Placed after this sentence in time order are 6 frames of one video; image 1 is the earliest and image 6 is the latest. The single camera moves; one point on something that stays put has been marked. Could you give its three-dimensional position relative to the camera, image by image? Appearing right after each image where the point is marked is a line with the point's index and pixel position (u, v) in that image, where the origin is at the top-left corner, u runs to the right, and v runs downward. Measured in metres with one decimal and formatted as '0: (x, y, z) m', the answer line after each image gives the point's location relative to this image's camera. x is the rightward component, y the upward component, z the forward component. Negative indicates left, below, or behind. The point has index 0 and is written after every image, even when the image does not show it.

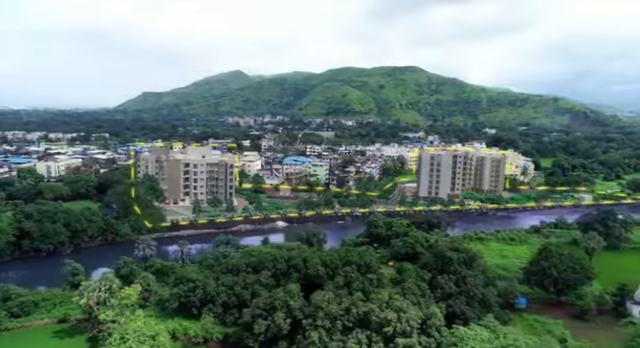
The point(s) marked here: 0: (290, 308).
0: (-1.1, -5.8, +19.0) m
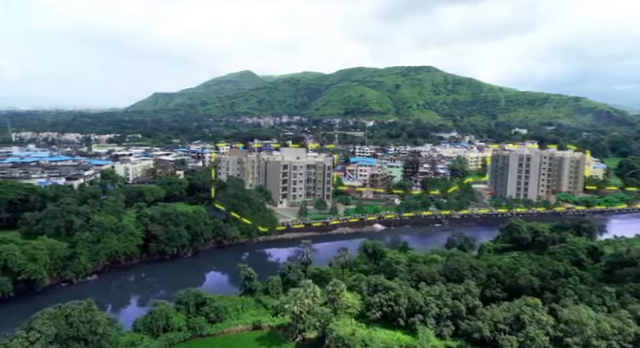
0: (+9.1, -6.0, +17.9) m
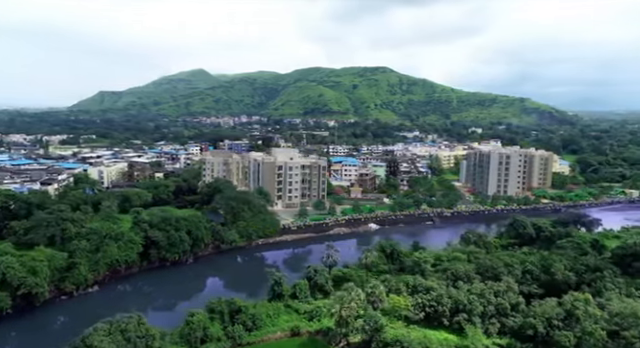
0: (+11.5, -5.9, +18.4) m
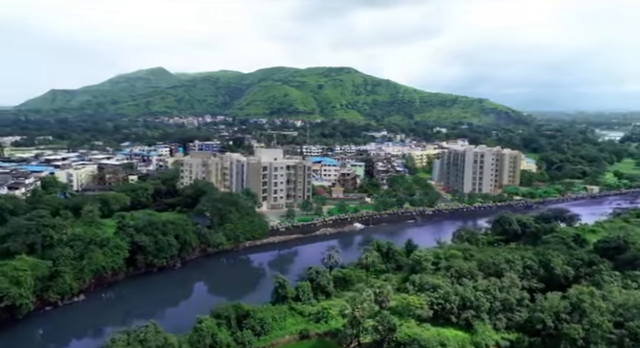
0: (+12.2, -5.8, +19.1) m
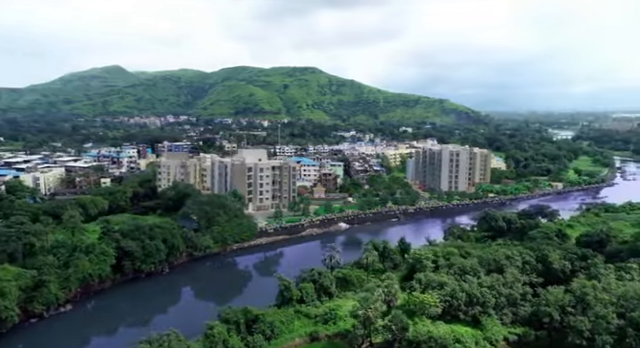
0: (+12.9, -5.7, +19.9) m
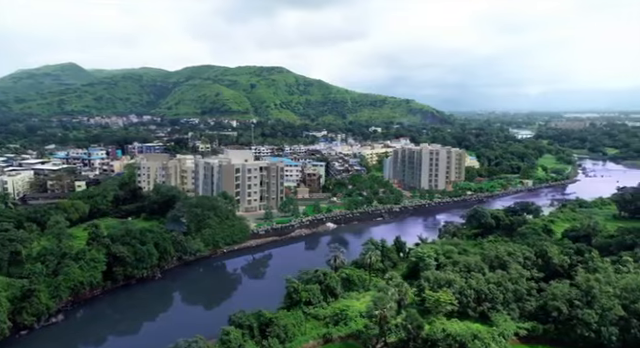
0: (+13.6, -5.6, +20.8) m
